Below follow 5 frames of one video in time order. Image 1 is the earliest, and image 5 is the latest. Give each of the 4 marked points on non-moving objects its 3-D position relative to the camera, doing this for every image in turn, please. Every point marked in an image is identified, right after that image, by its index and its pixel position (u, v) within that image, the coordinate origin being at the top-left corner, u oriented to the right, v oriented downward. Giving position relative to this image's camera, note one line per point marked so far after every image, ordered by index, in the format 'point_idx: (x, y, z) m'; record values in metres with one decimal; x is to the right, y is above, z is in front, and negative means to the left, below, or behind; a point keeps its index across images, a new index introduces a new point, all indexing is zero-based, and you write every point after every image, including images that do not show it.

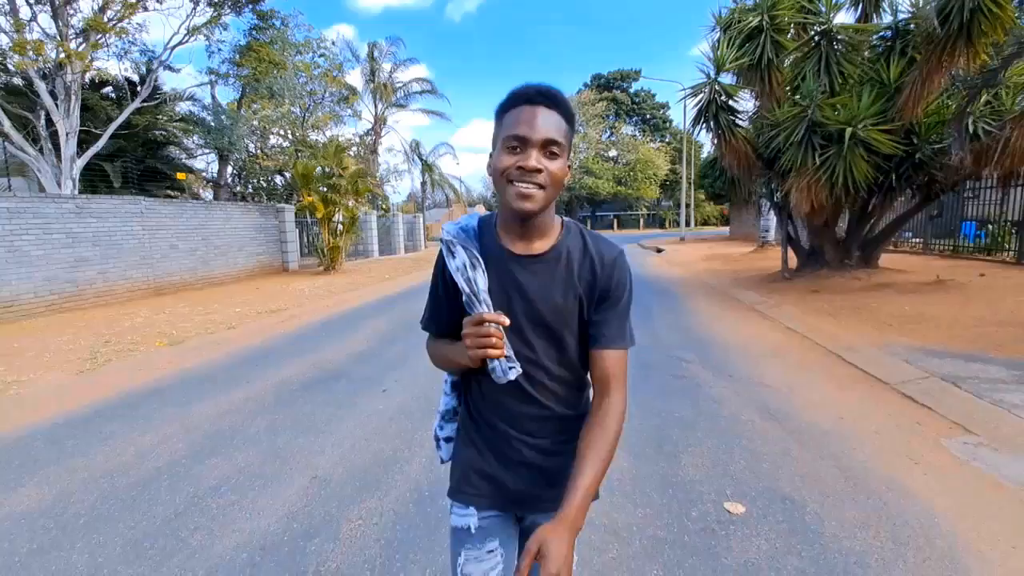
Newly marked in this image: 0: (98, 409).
0: (-3.4, -1.0, +4.6) m
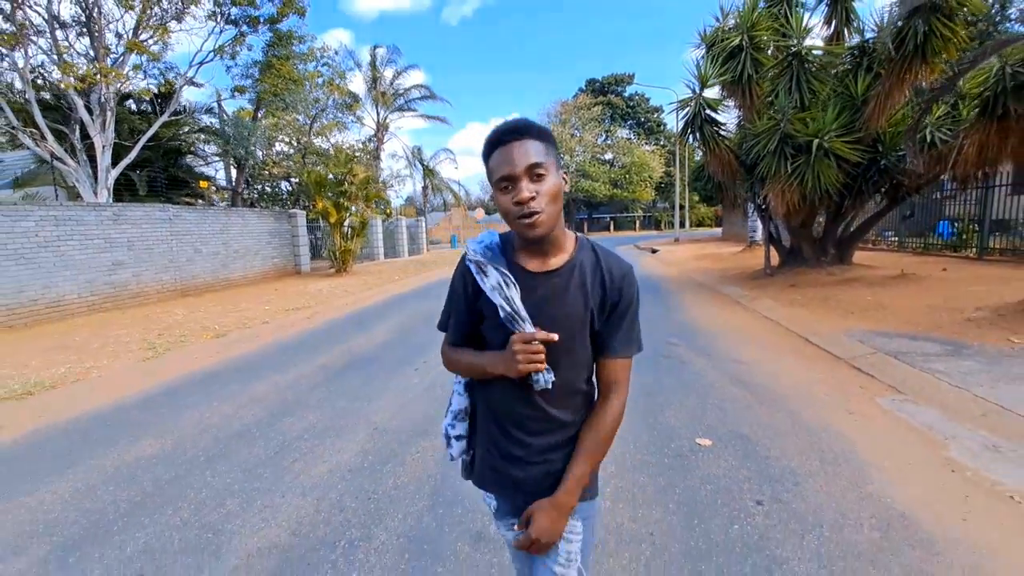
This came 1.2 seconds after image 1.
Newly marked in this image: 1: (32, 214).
0: (-3.3, -1.0, +5.4) m
1: (-8.2, +1.2, +9.3) m
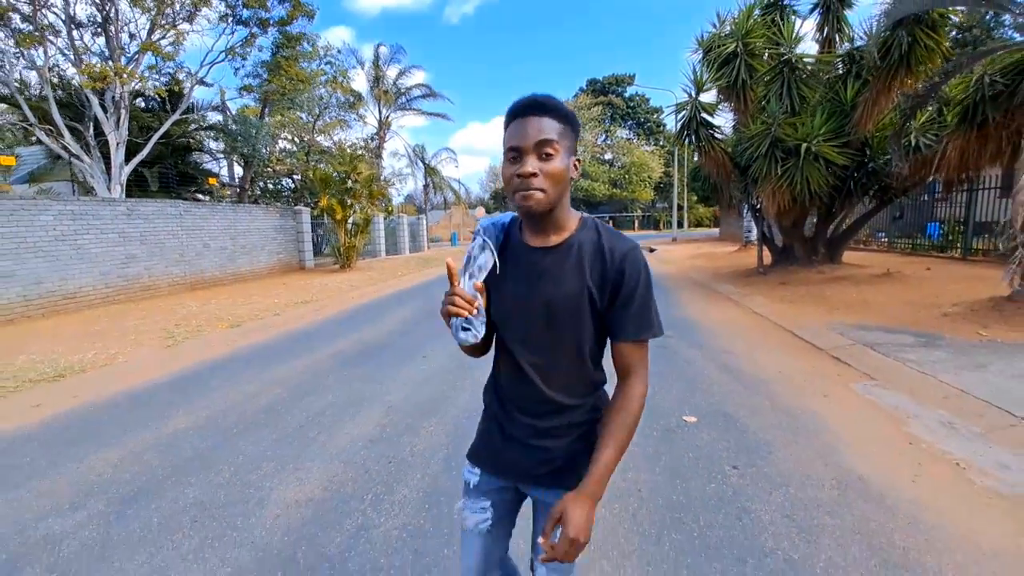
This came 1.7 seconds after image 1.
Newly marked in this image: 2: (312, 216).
0: (-3.3, -0.9, +5.7) m
1: (-8.1, +1.4, +9.7) m
2: (-6.7, +2.4, +18.4) m
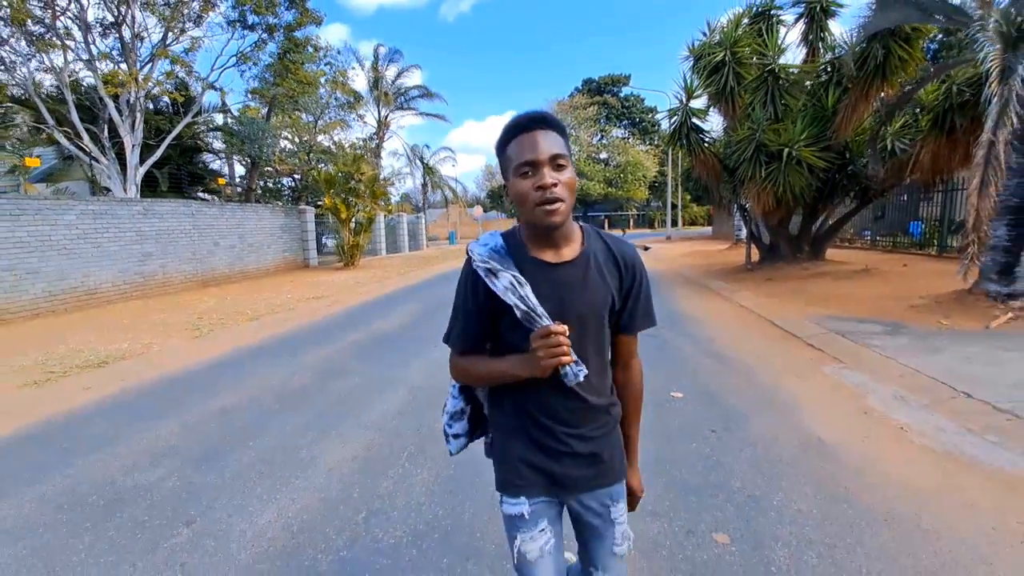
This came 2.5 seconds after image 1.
0: (-3.2, -0.8, +6.2) m
1: (-8.1, +1.5, +10.1) m
2: (-6.8, +2.5, +18.9) m
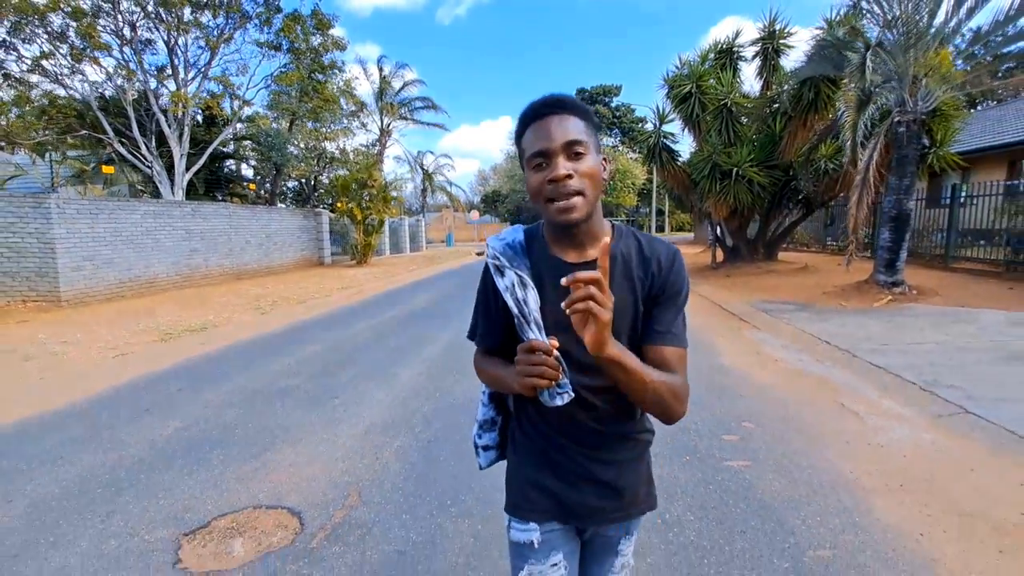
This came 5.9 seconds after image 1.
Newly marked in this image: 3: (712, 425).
0: (-3.1, -0.6, +8.0) m
1: (-8.1, +1.7, +11.9) m
2: (-6.9, +2.7, +20.6) m
3: (+1.4, -1.0, +3.9) m
